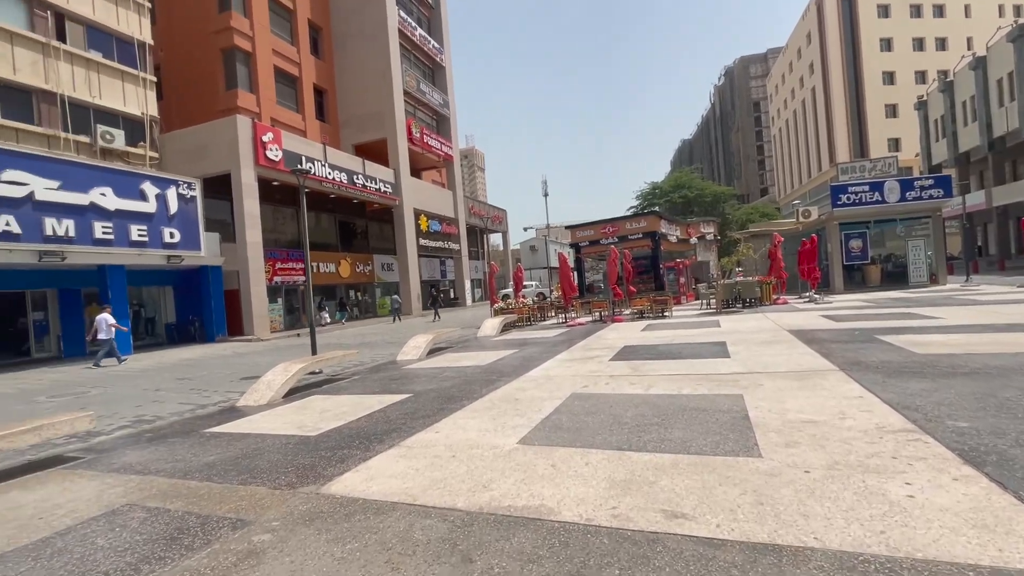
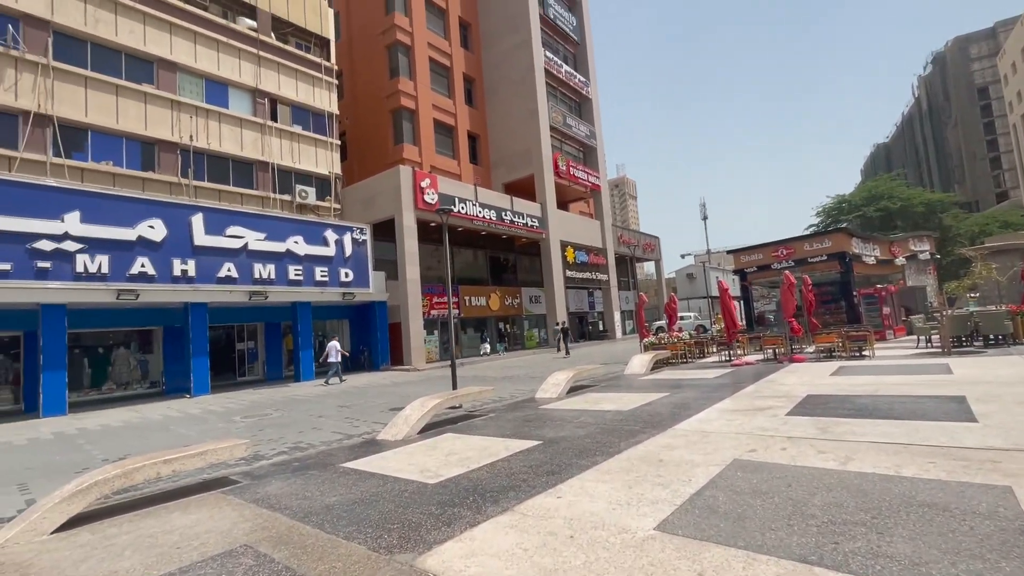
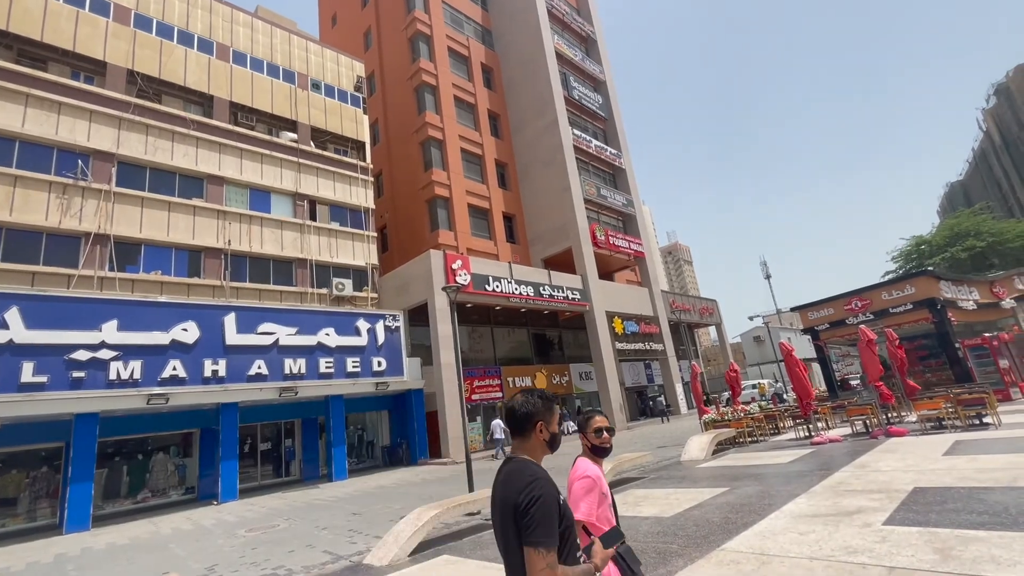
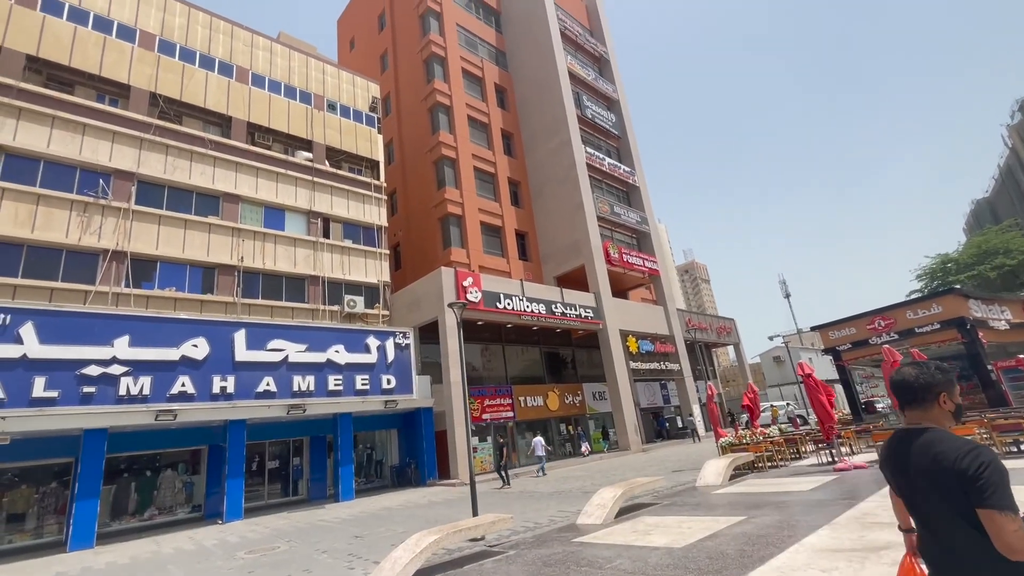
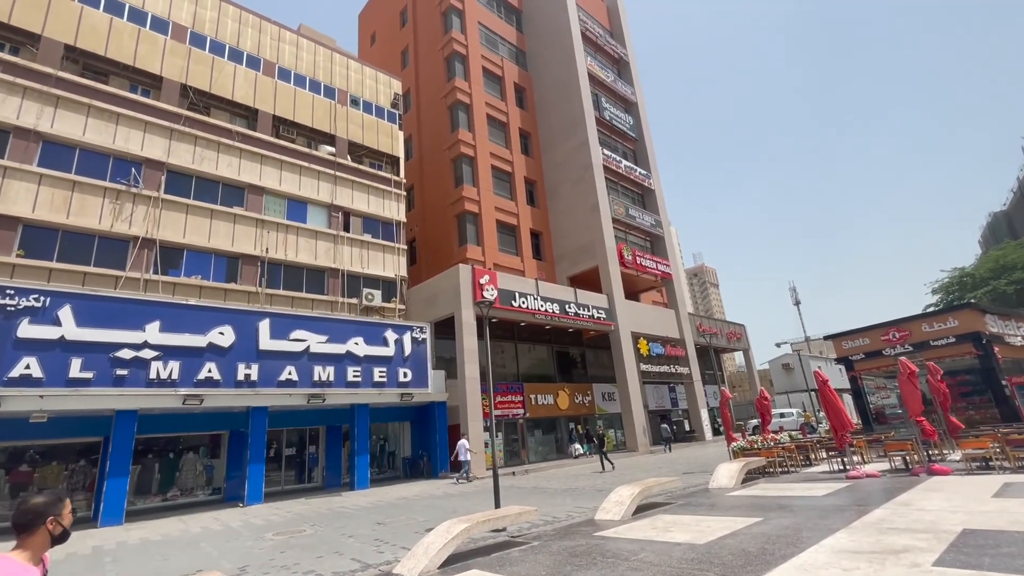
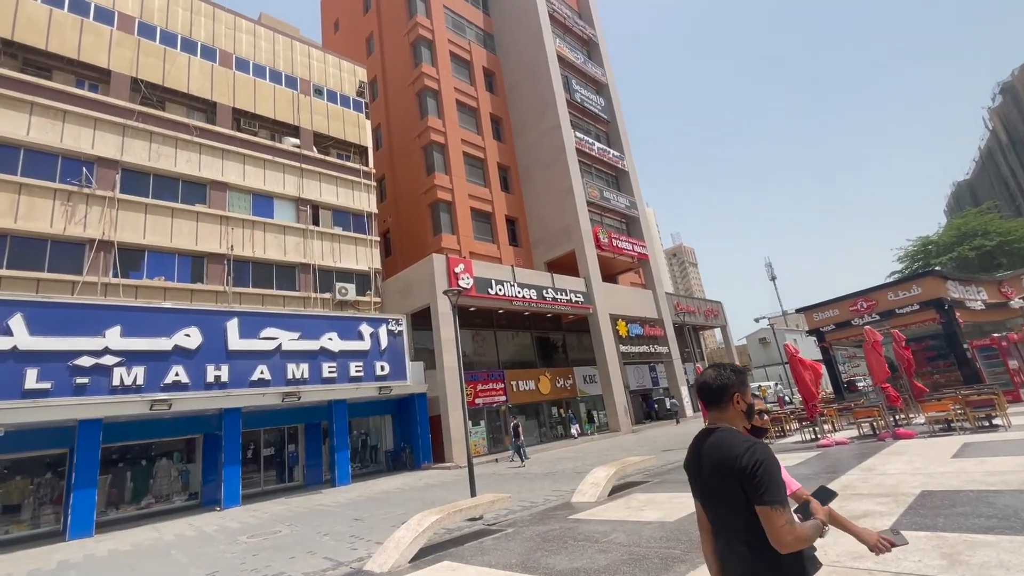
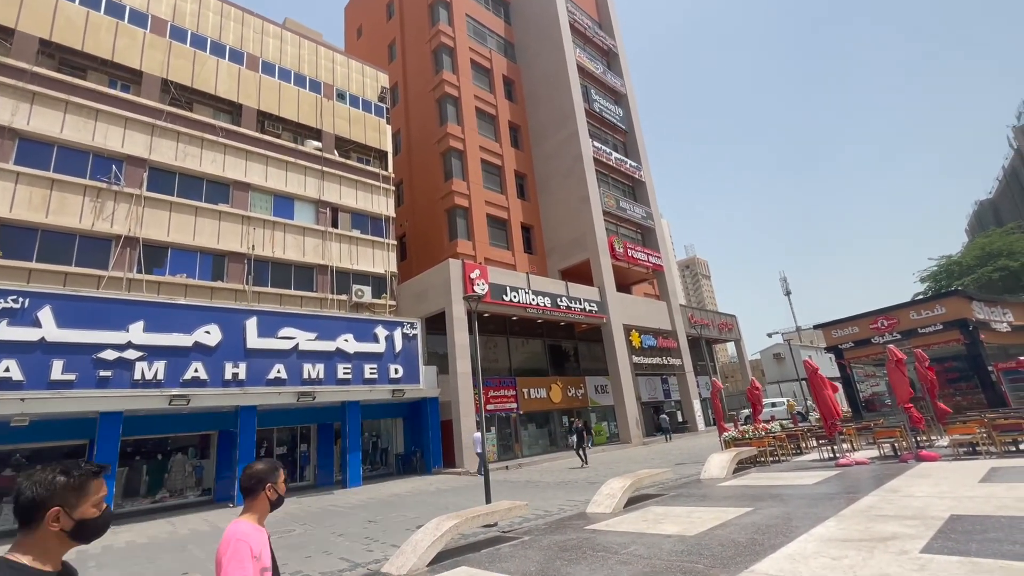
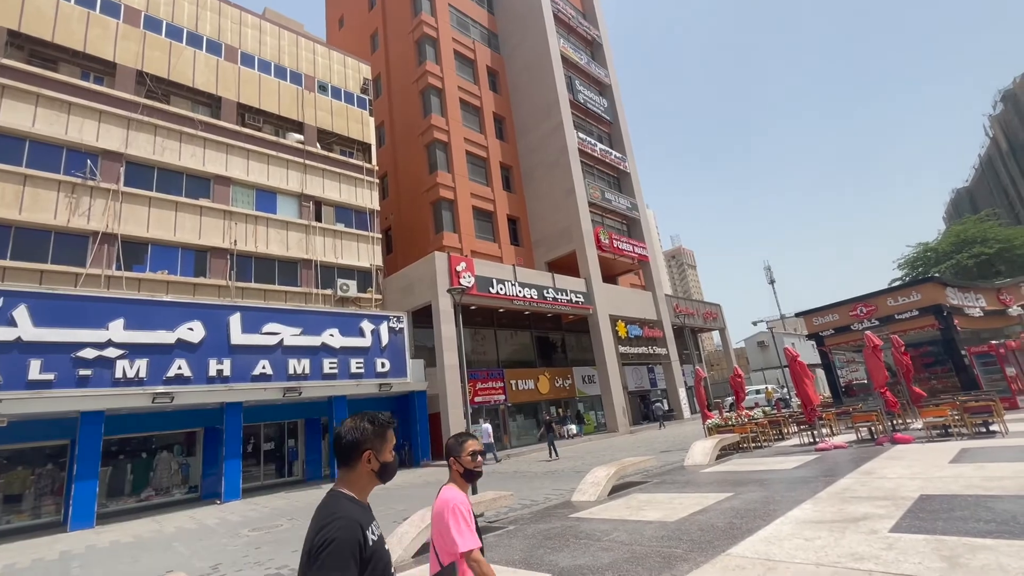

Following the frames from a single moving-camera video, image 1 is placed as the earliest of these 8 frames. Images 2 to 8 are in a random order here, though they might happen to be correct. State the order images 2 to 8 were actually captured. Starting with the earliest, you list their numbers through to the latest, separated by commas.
2, 5, 7, 8, 3, 6, 4
